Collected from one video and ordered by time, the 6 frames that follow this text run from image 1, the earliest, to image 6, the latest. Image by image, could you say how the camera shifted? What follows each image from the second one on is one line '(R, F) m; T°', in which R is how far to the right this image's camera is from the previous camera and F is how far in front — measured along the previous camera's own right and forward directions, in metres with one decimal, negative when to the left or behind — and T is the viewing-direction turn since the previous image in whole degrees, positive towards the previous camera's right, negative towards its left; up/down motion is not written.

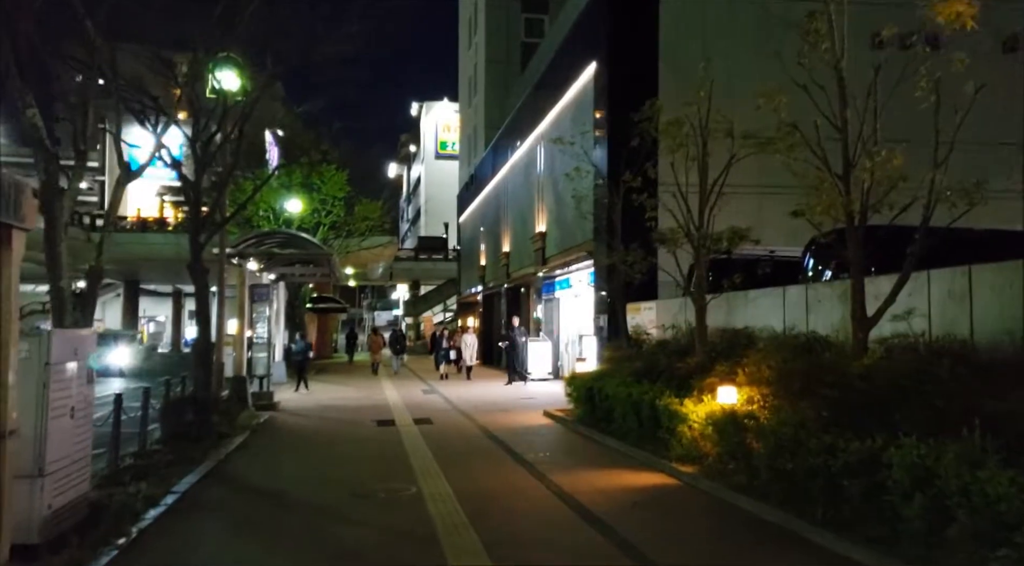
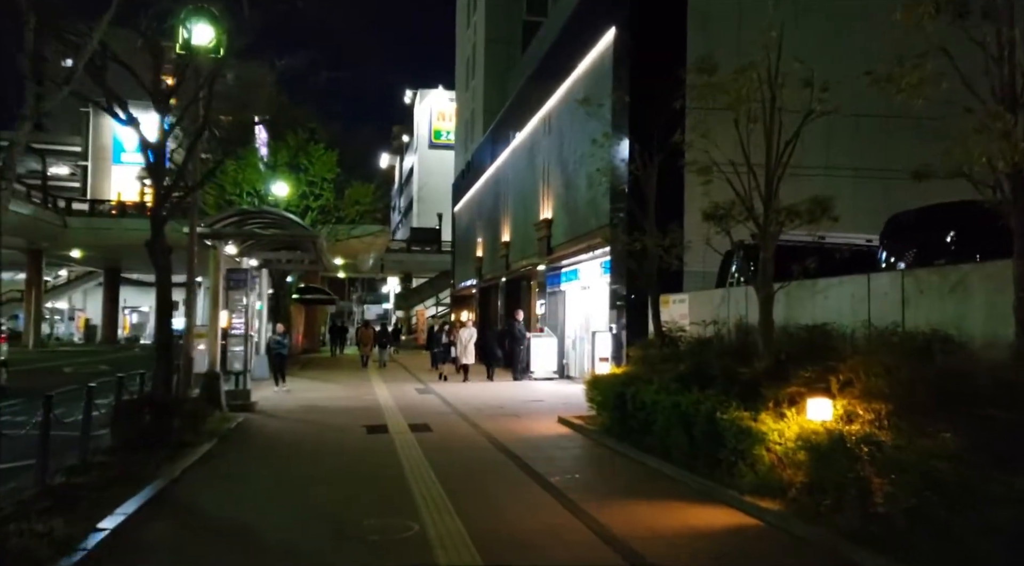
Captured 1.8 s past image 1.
(-0.4, +2.1) m; +1°
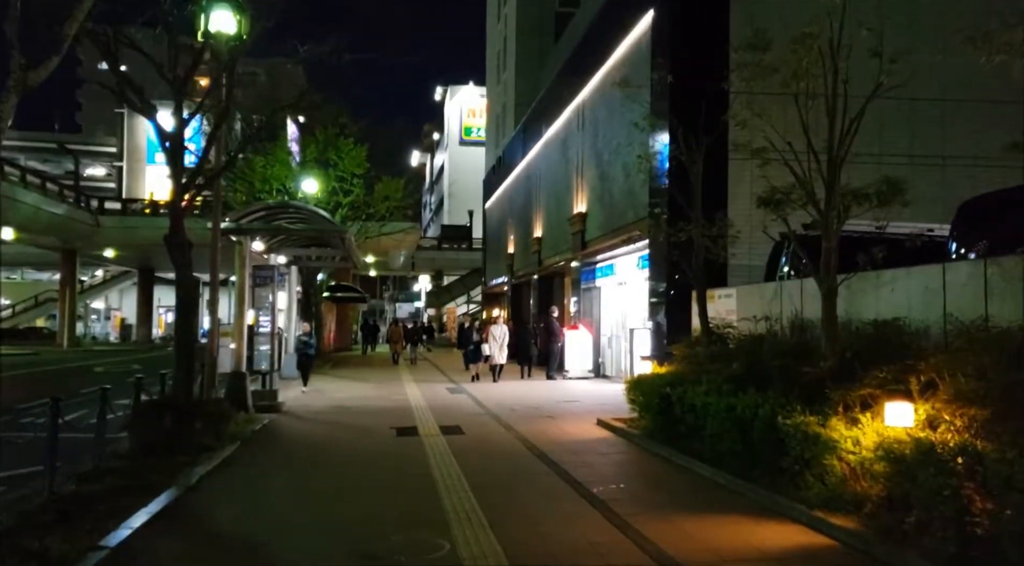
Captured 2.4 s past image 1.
(-0.1, +0.7) m; -2°
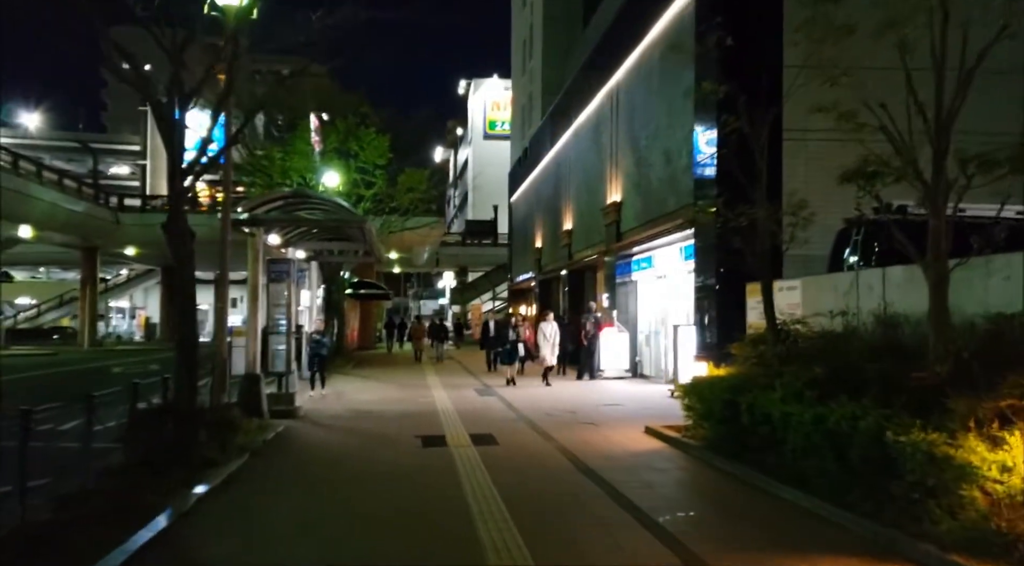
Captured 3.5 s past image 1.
(-0.2, +1.3) m; -2°
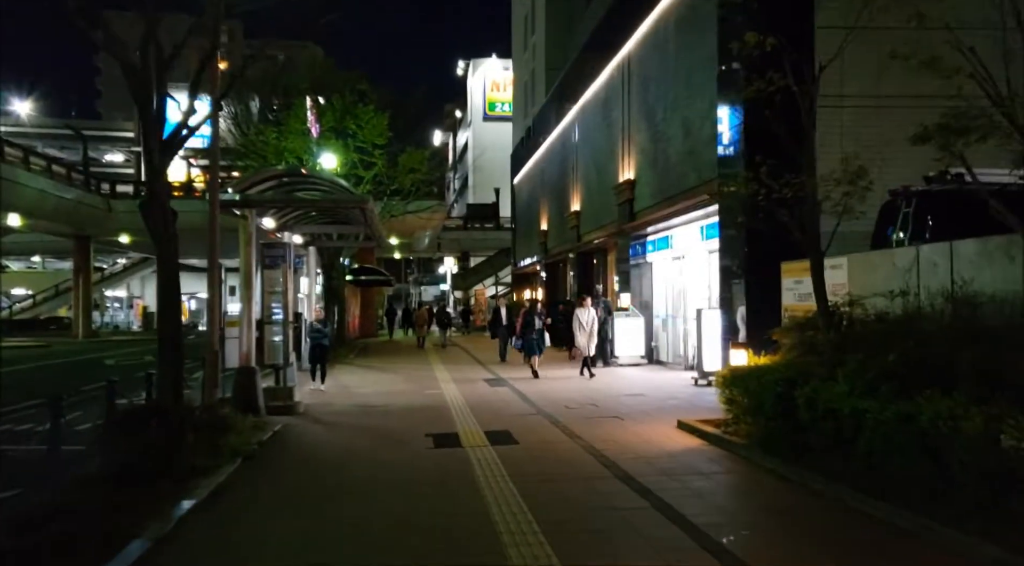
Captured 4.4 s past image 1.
(-0.2, +1.1) m; 0°
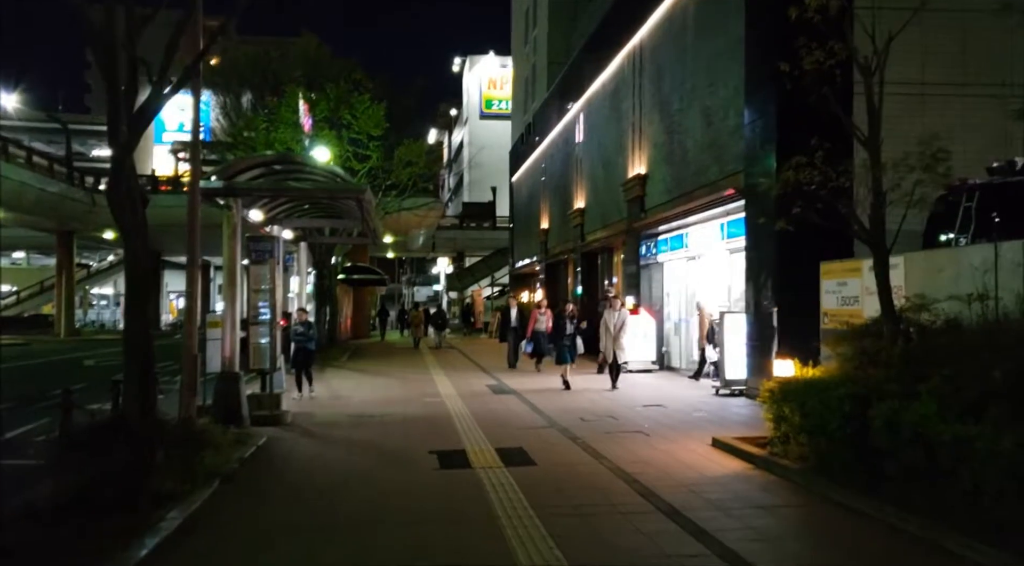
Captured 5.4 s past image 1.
(-0.3, +1.2) m; +1°
